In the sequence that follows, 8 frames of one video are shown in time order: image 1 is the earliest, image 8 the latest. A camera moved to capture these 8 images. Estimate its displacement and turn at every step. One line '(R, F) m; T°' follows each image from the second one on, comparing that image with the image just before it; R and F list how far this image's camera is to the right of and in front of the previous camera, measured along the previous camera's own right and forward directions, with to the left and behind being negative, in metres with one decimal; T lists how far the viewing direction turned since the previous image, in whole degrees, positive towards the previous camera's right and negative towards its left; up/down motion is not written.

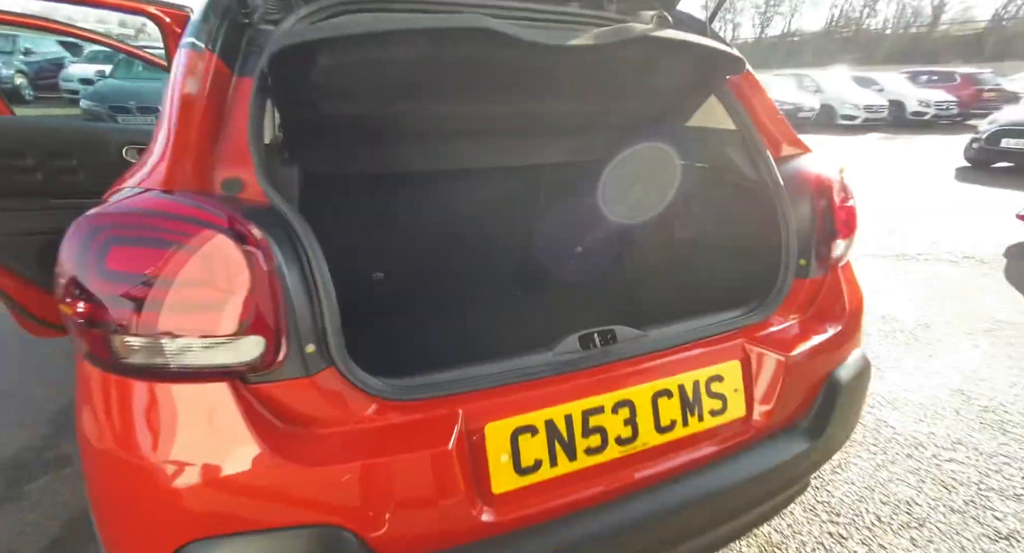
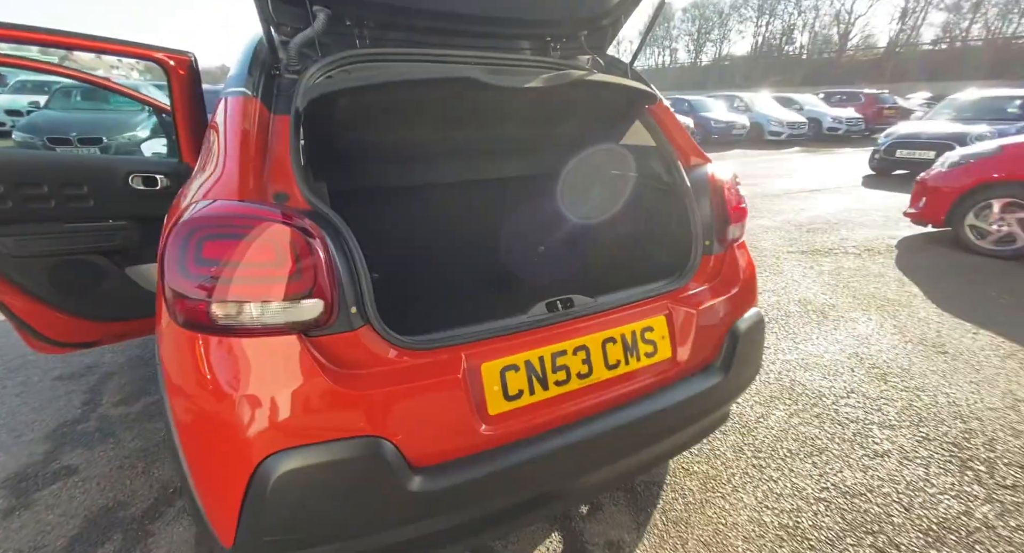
(-0.1, -0.3) m; +5°
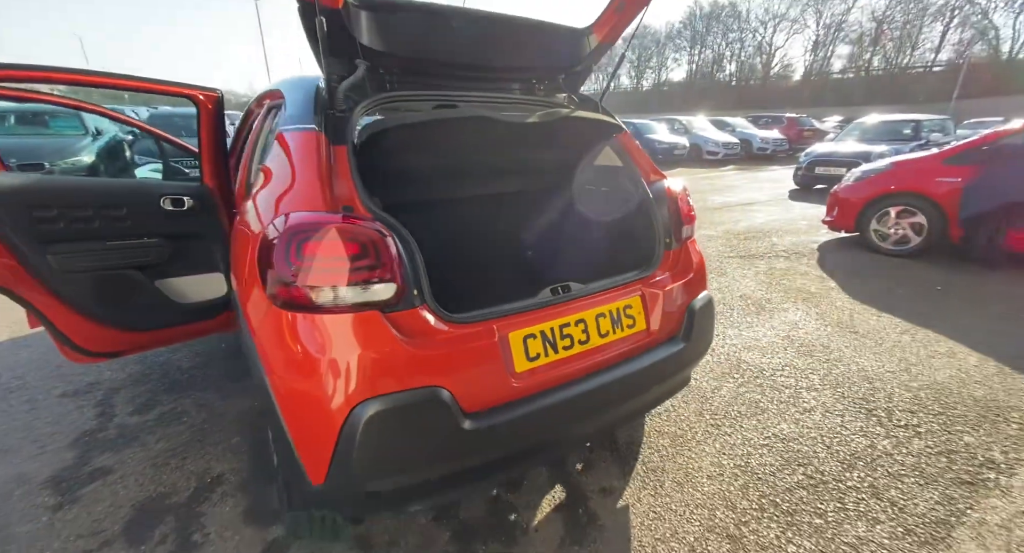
(-0.2, -0.3) m; +6°
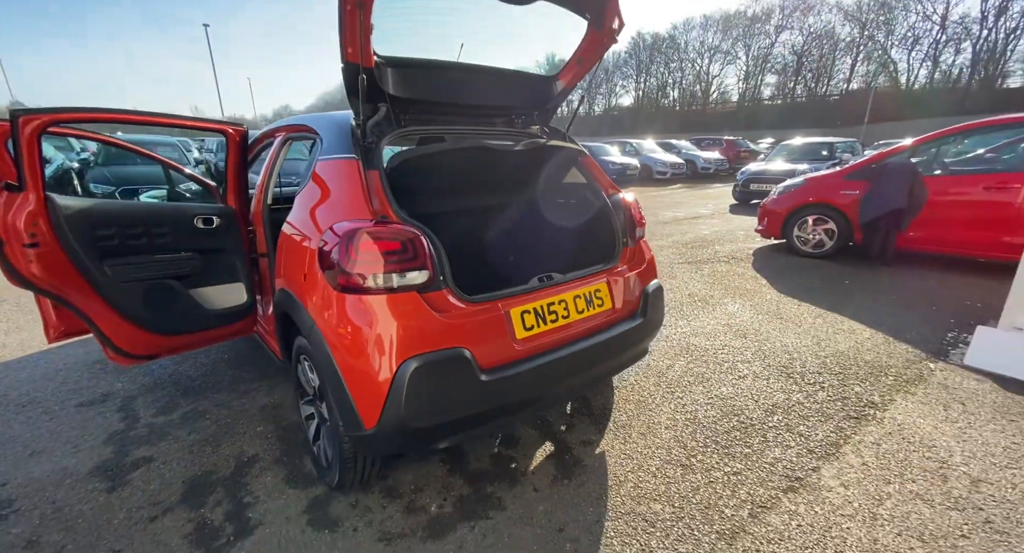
(-0.2, -0.4) m; +5°
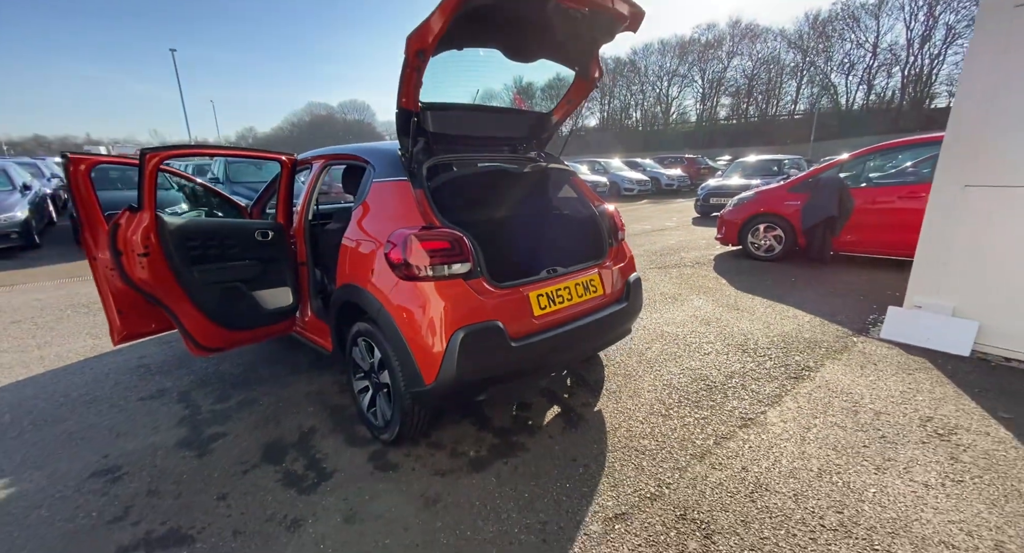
(-0.2, -0.5) m; +4°
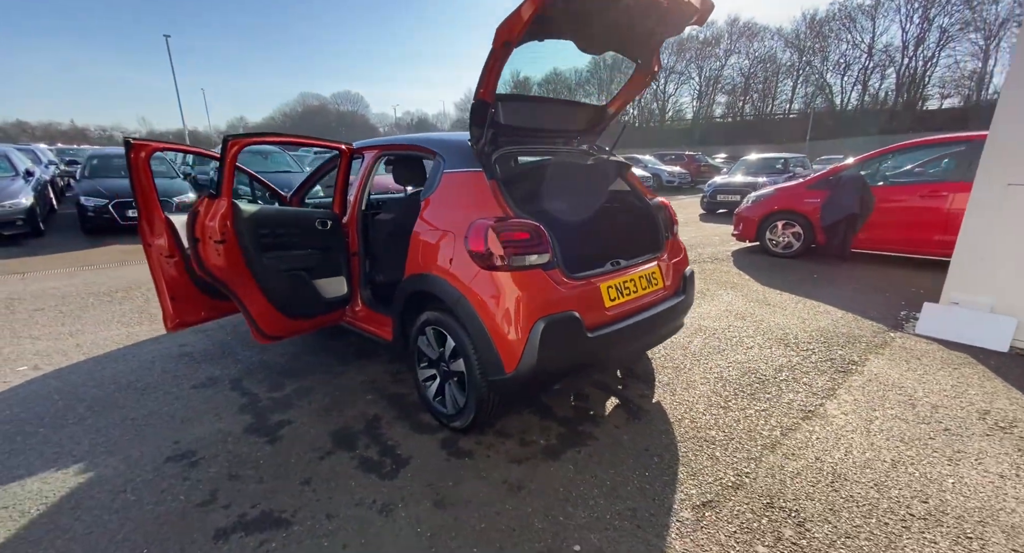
(-0.4, 0.0) m; +1°
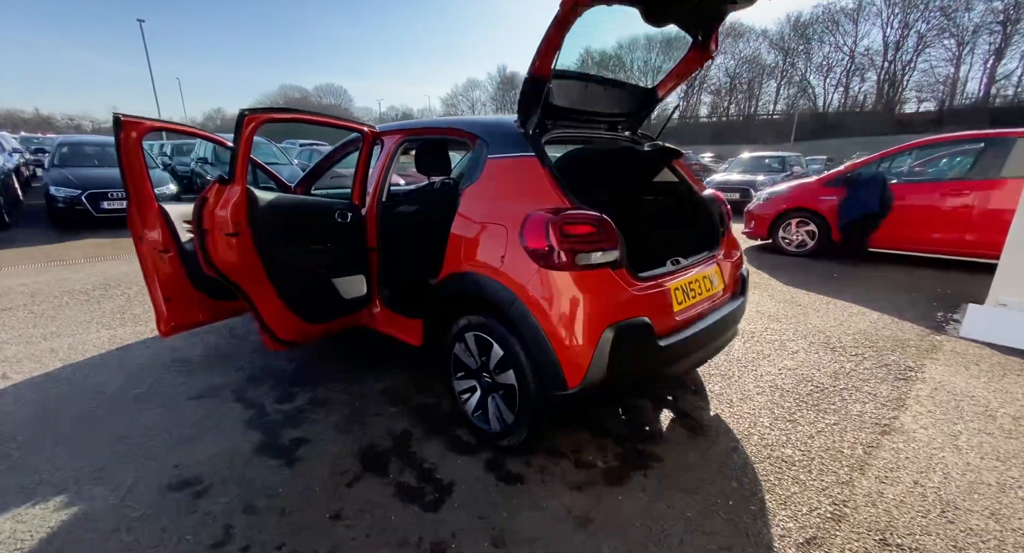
(-0.3, +0.3) m; +2°
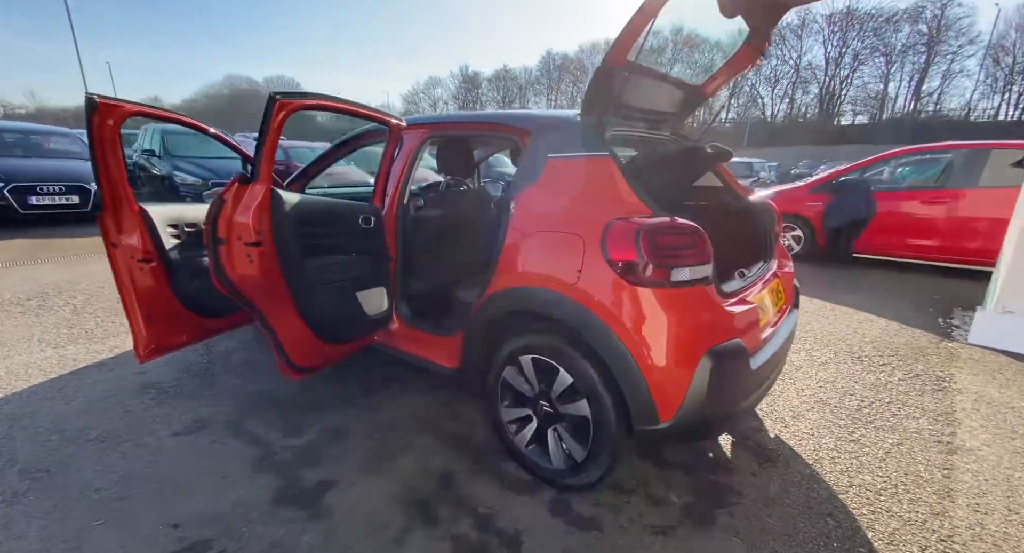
(-0.4, +0.3) m; +5°
